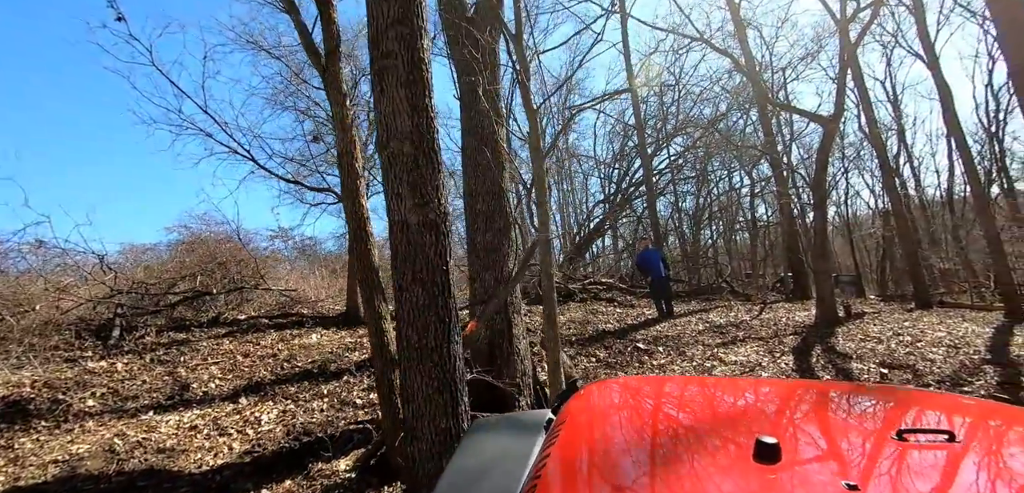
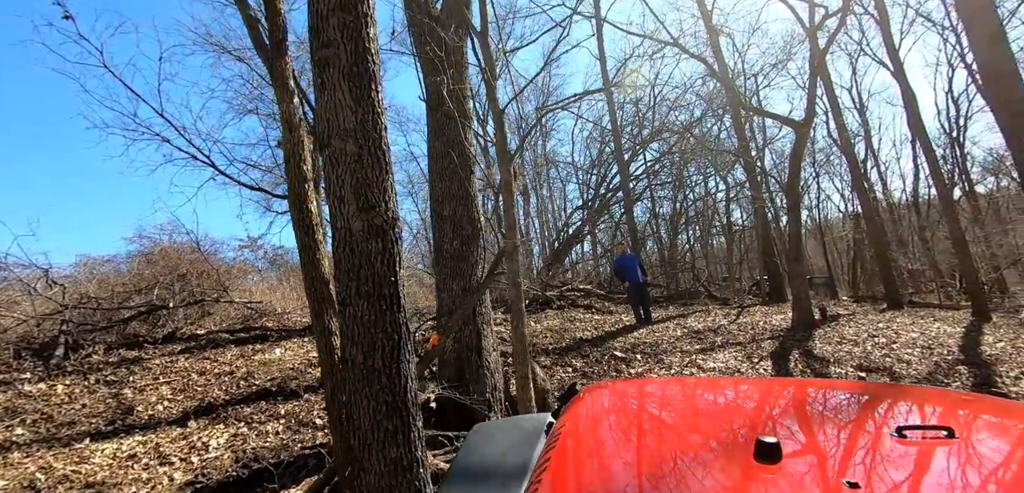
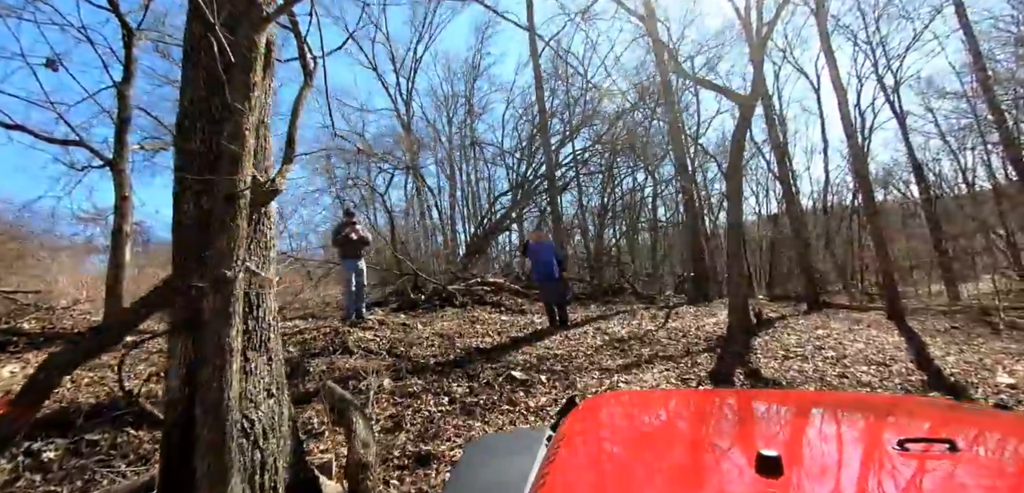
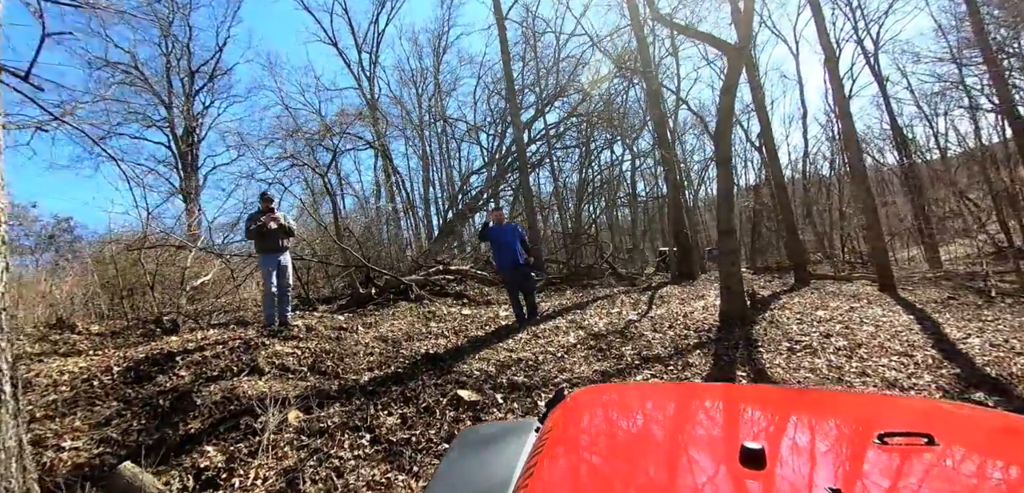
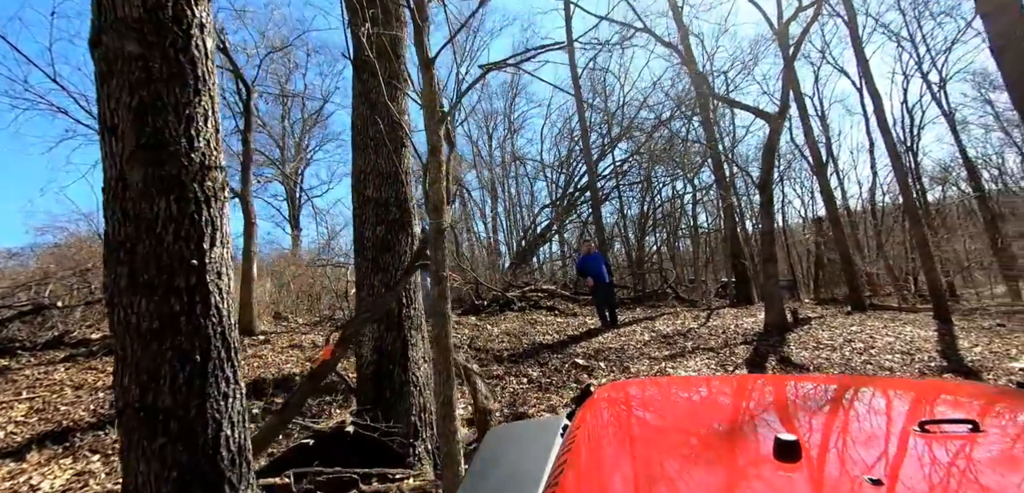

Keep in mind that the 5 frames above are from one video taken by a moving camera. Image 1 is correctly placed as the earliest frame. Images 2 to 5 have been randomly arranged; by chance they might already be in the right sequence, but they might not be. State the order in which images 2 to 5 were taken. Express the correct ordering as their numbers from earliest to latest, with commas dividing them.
2, 5, 3, 4
